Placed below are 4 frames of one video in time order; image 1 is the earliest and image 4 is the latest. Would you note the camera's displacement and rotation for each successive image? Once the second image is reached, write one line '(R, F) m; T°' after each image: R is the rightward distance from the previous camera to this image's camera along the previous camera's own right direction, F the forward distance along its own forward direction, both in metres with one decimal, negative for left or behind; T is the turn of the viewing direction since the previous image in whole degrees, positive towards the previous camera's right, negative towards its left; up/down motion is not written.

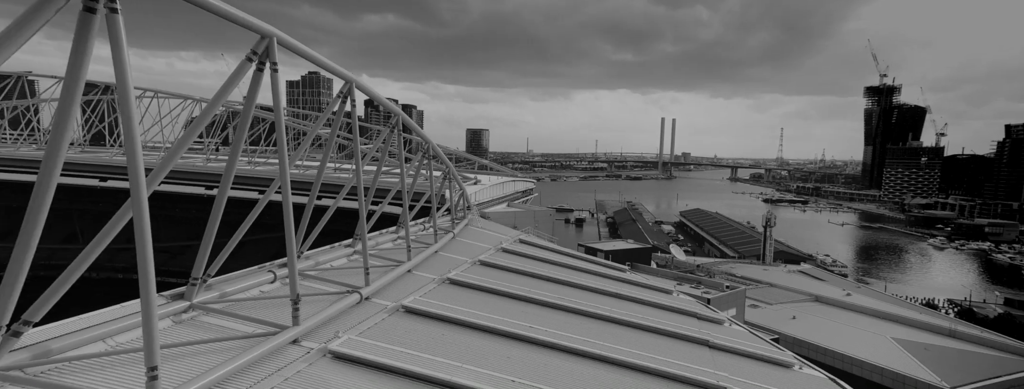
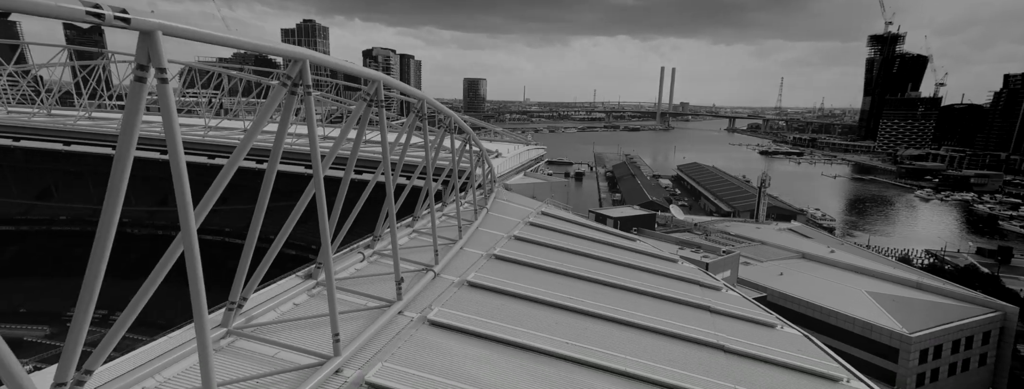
(-1.0, -1.9) m; 0°
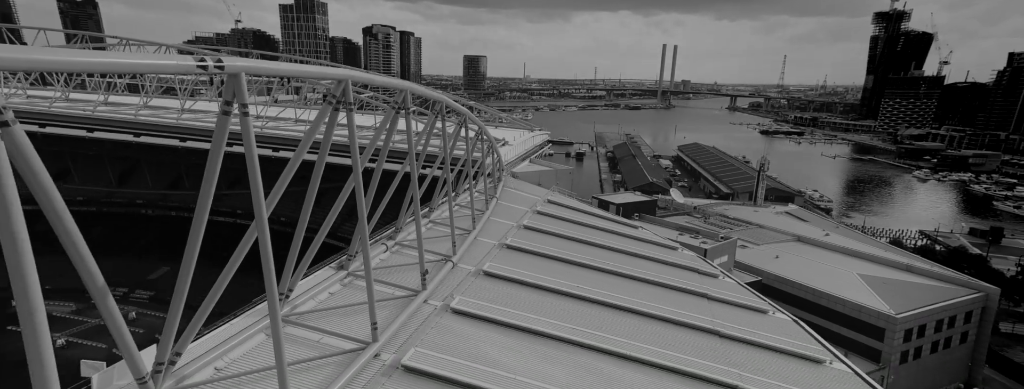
(-0.3, -0.8) m; 0°
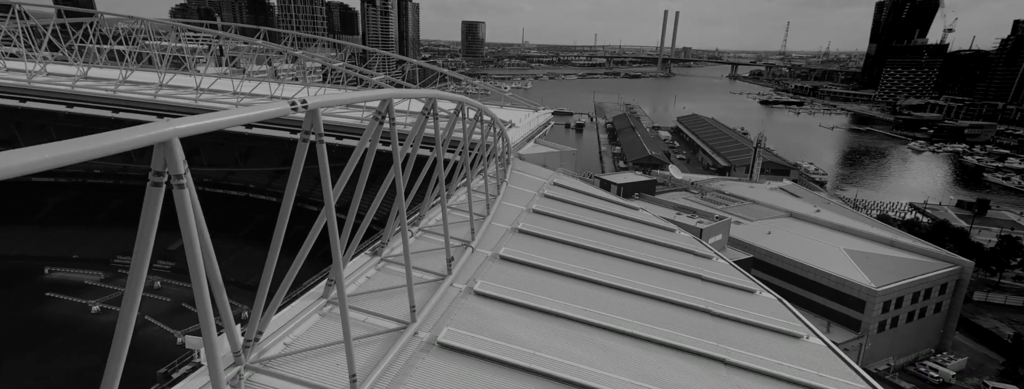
(-0.4, -1.1) m; 0°
